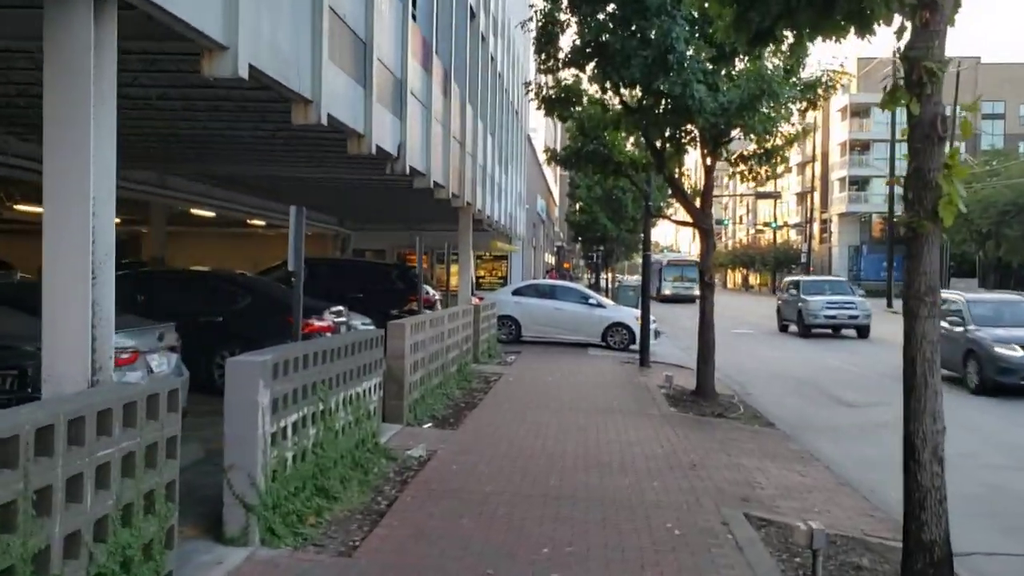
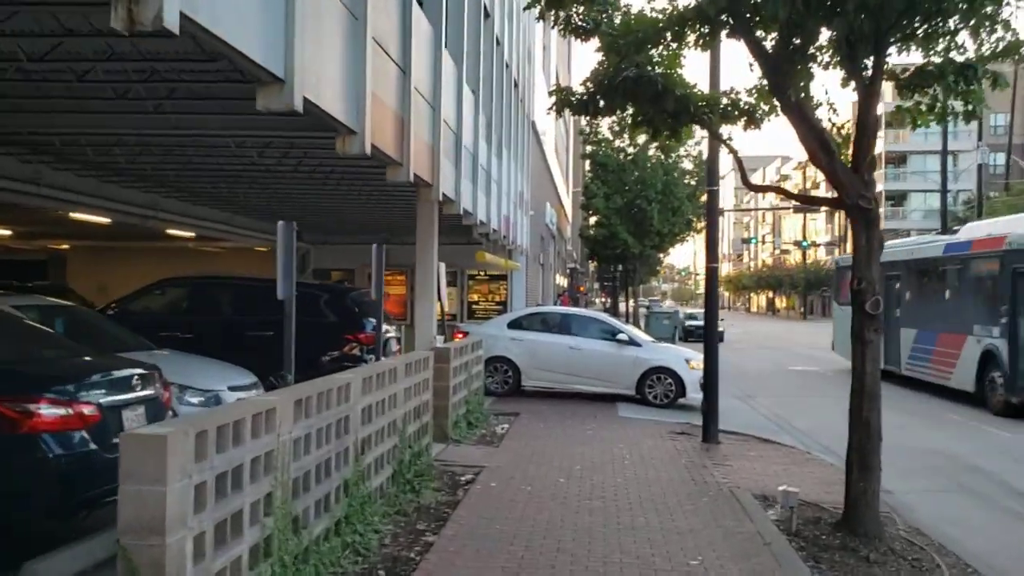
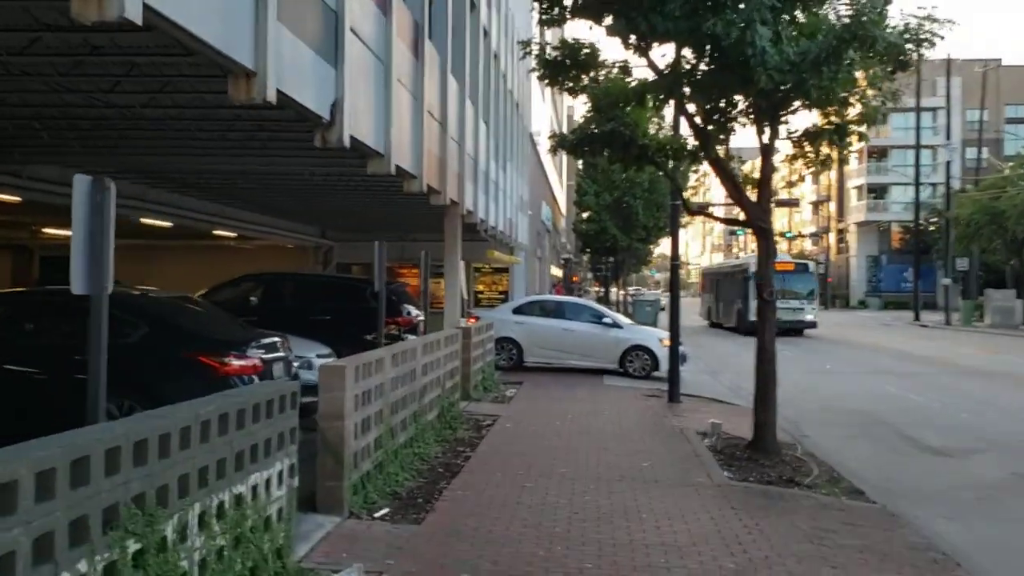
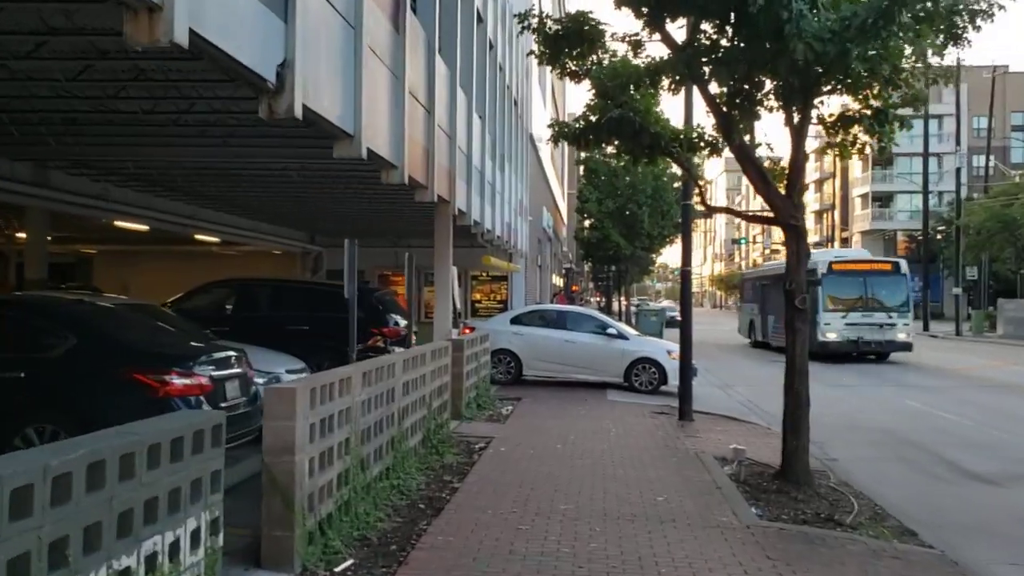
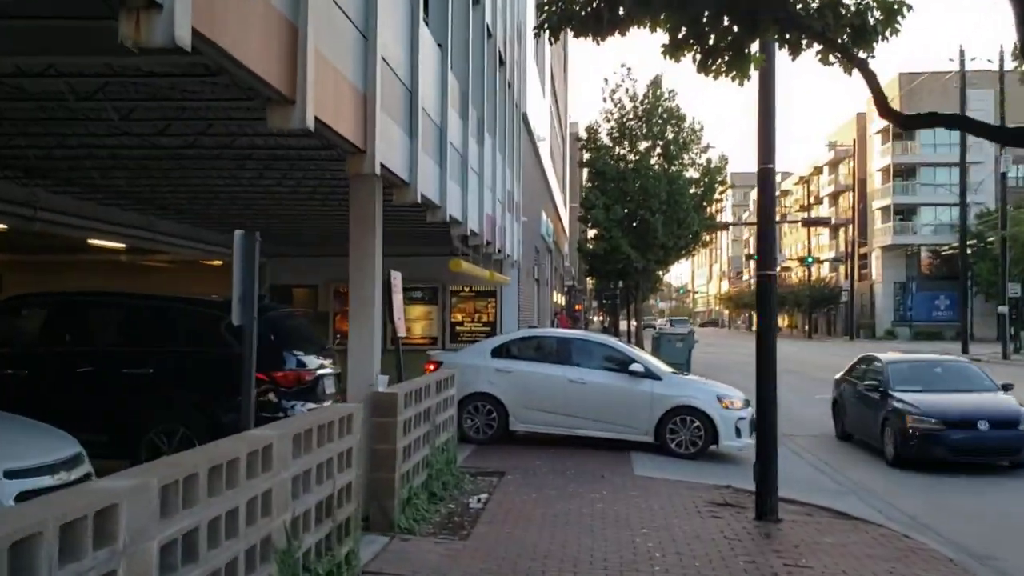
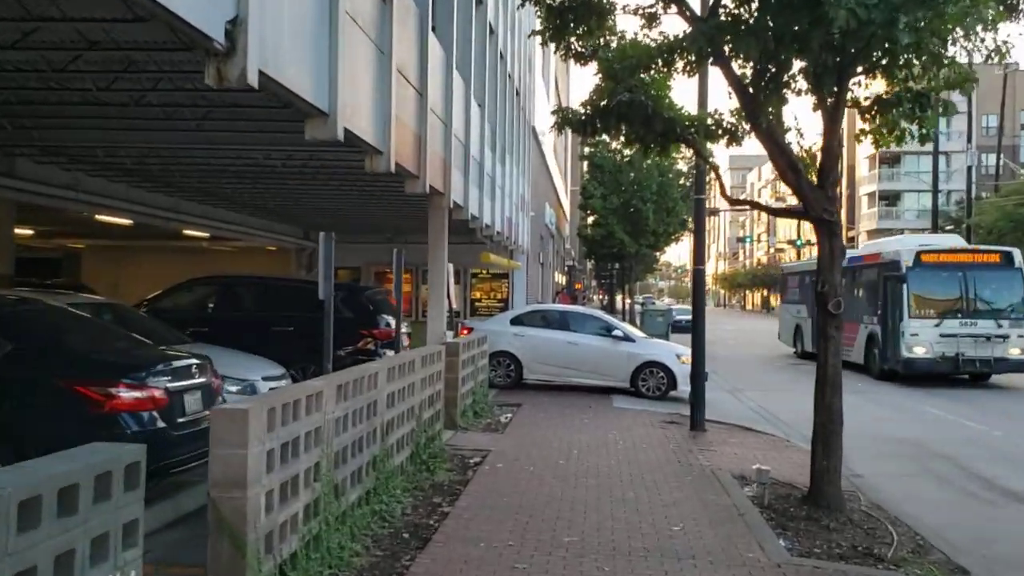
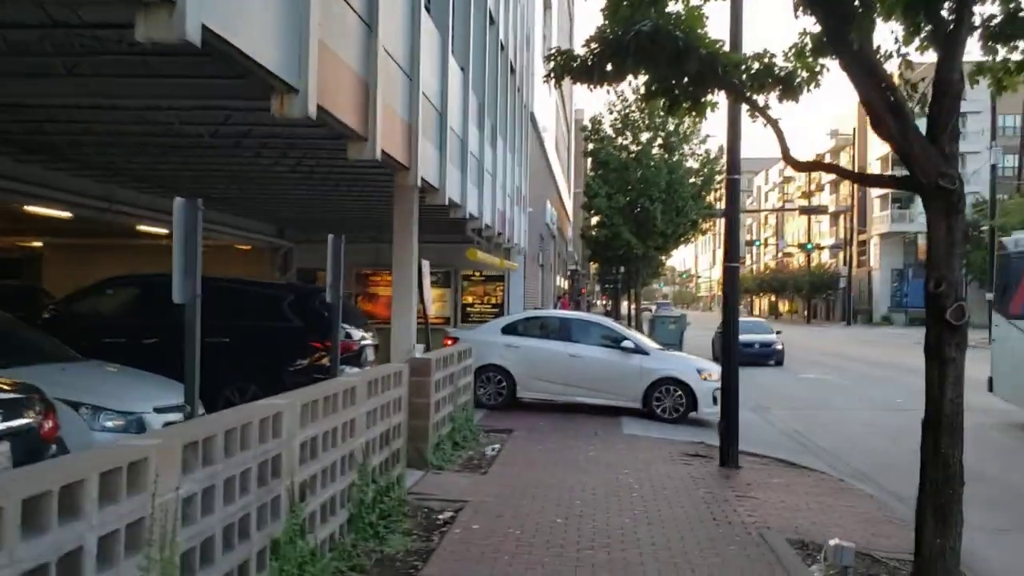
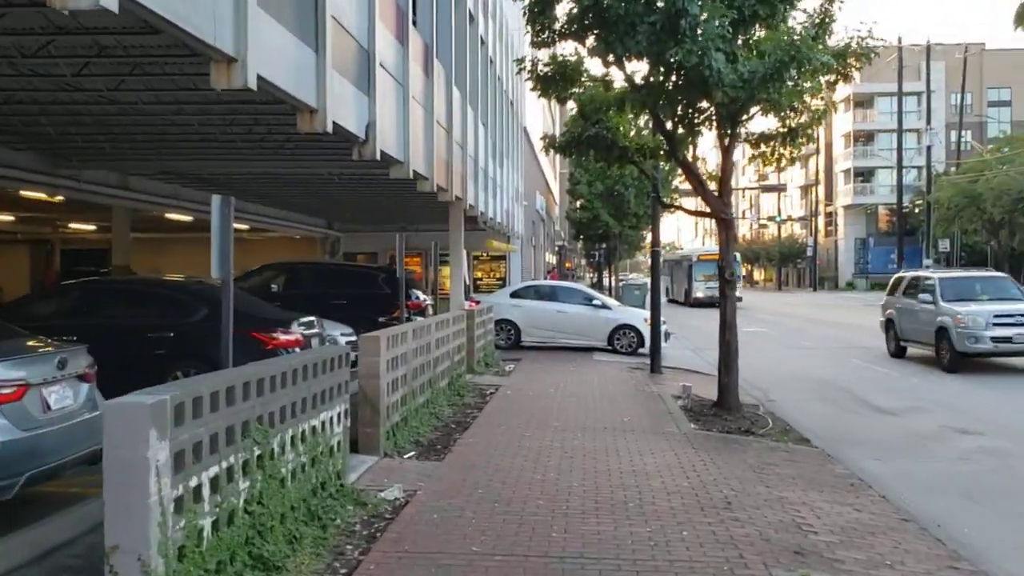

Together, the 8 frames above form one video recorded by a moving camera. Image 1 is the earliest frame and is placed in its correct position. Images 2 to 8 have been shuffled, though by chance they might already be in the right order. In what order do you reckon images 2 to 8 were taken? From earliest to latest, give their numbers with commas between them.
8, 3, 4, 6, 2, 7, 5
